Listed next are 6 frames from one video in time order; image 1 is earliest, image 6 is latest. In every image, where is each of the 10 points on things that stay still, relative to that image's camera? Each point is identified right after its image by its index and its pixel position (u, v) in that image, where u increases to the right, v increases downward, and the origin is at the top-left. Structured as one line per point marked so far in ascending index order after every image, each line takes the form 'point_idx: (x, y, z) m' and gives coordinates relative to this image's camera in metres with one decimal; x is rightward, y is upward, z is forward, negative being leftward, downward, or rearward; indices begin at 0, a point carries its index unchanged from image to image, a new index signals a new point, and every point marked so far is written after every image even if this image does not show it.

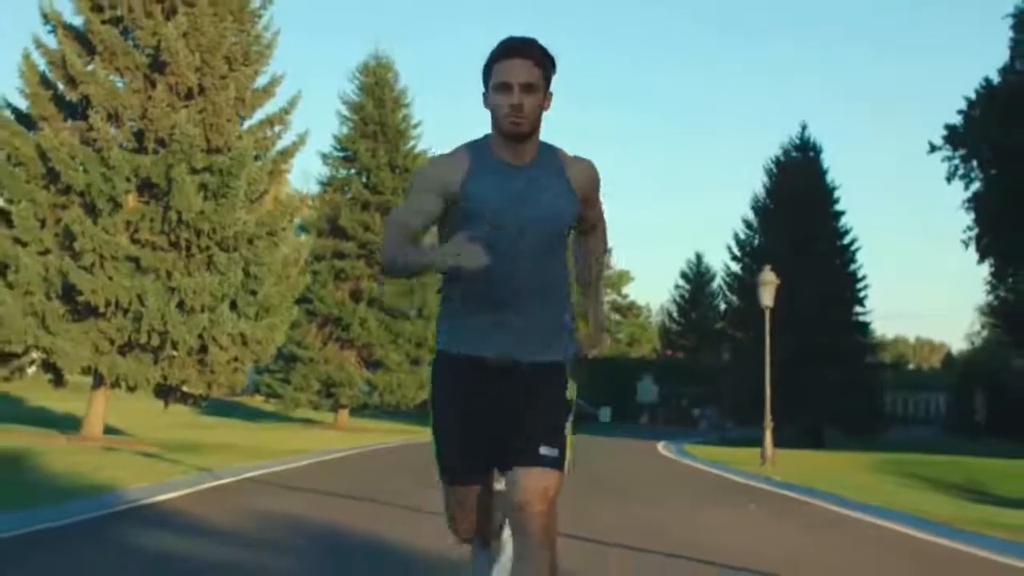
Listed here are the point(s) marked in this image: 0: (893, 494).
0: (+5.3, -2.8, +20.2) m
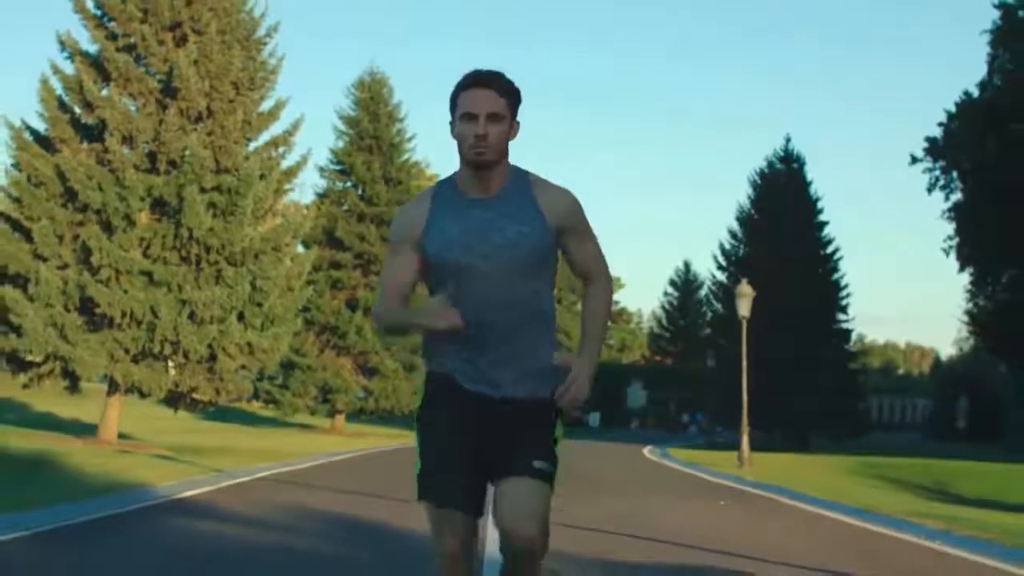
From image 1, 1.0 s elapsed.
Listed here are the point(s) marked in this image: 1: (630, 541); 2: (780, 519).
0: (+5.1, -3.0, +21.4) m
1: (+1.2, -2.4, +14.0) m
2: (+3.3, -2.8, +18.0) m
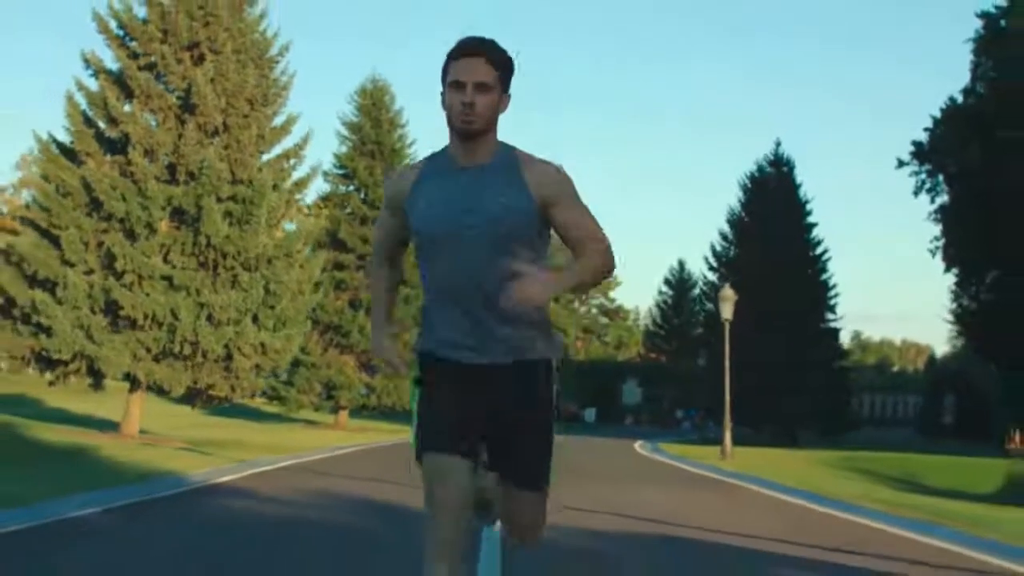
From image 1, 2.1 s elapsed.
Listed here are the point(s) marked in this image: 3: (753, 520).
0: (+5.1, -3.1, +22.9) m
1: (+1.2, -2.5, +15.5) m
2: (+3.3, -2.9, +19.5) m
3: (+2.9, -2.7, +17.6) m
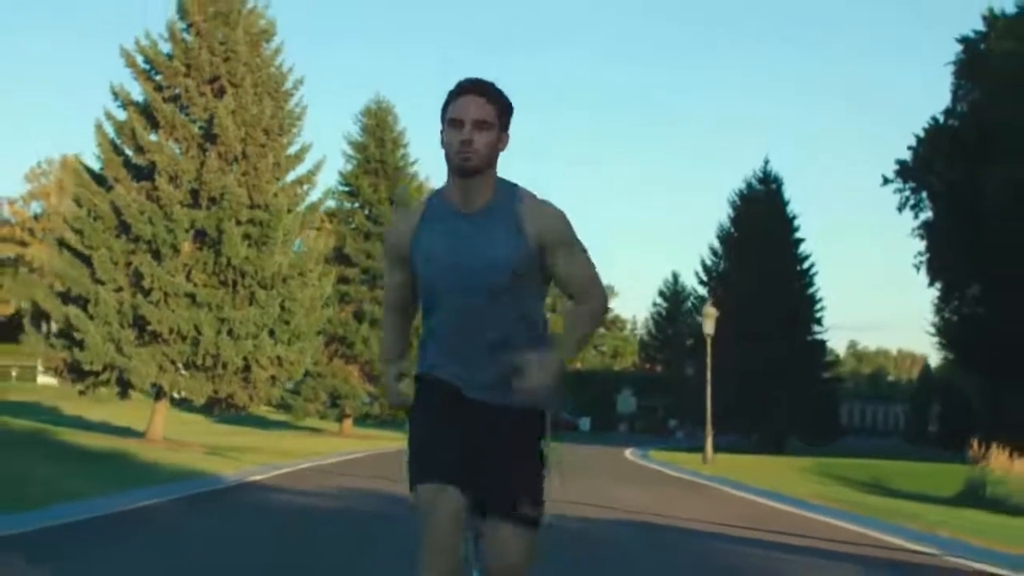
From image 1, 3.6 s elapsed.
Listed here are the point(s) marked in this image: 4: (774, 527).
0: (+5.0, -3.4, +24.7) m
1: (+1.1, -2.7, +17.3) m
2: (+3.2, -3.2, +21.3) m
3: (+2.9, -3.0, +19.4) m
4: (+3.1, -2.8, +17.5) m
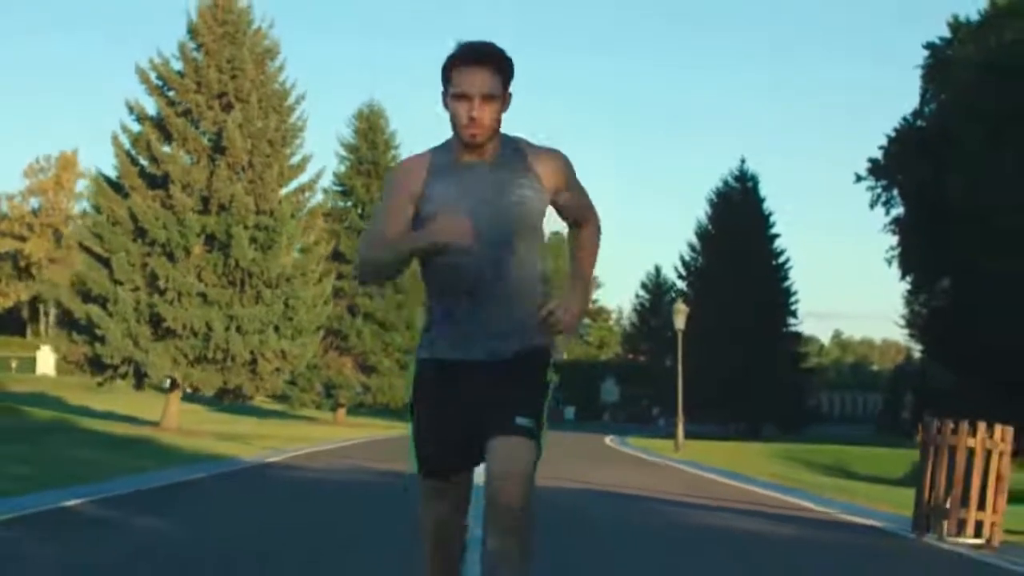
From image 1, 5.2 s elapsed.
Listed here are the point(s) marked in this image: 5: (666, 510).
0: (+4.8, -3.4, +26.9) m
1: (+0.9, -2.7, +19.5) m
2: (+3.0, -3.2, +23.5) m
3: (+2.7, -3.0, +21.6) m
4: (+2.9, -2.9, +19.6) m
5: (+1.7, -2.5, +15.9) m
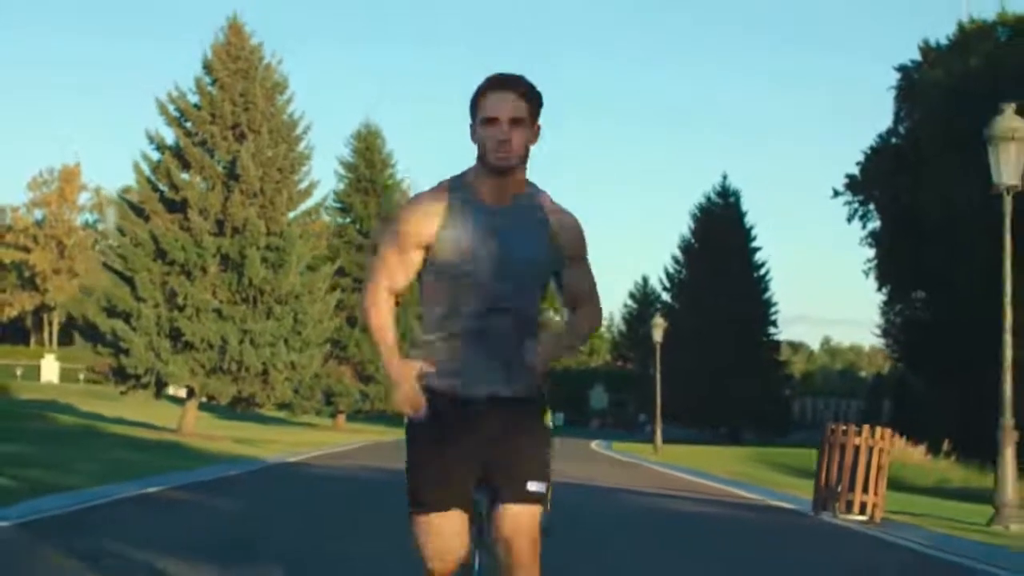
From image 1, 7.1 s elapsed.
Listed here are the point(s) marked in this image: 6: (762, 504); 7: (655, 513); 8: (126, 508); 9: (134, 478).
0: (+4.6, -3.7, +29.2) m
1: (+0.8, -3.0, +21.8) m
2: (+2.8, -3.5, +25.8) m
3: (+2.5, -3.3, +23.9) m
4: (+2.8, -3.2, +22.0) m
5: (+1.6, -2.7, +18.2) m
6: (+3.3, -2.9, +18.7) m
7: (+1.6, -2.6, +16.2) m
8: (-4.3, -2.5, +15.9) m
9: (-5.1, -2.5, +18.8) m
